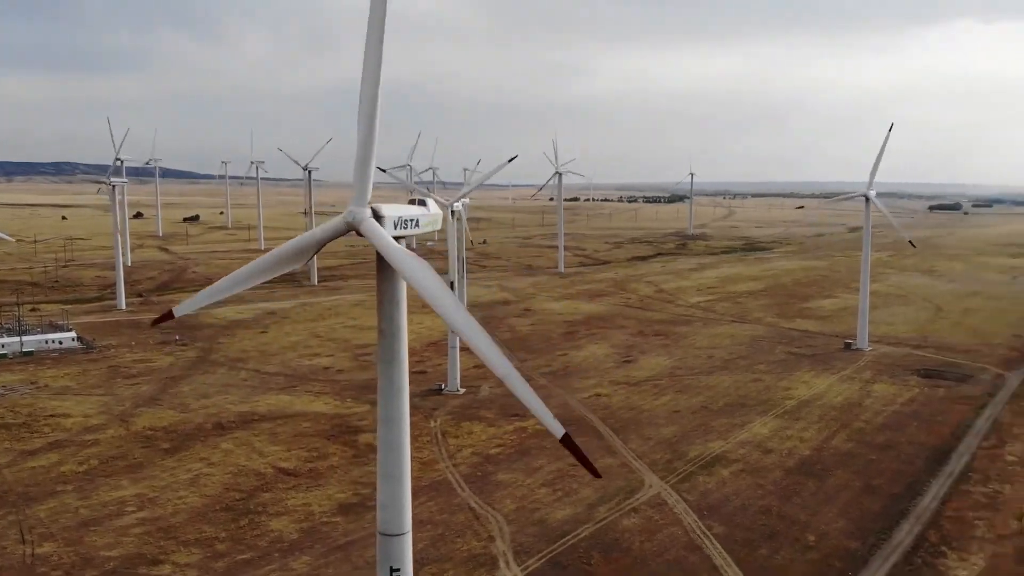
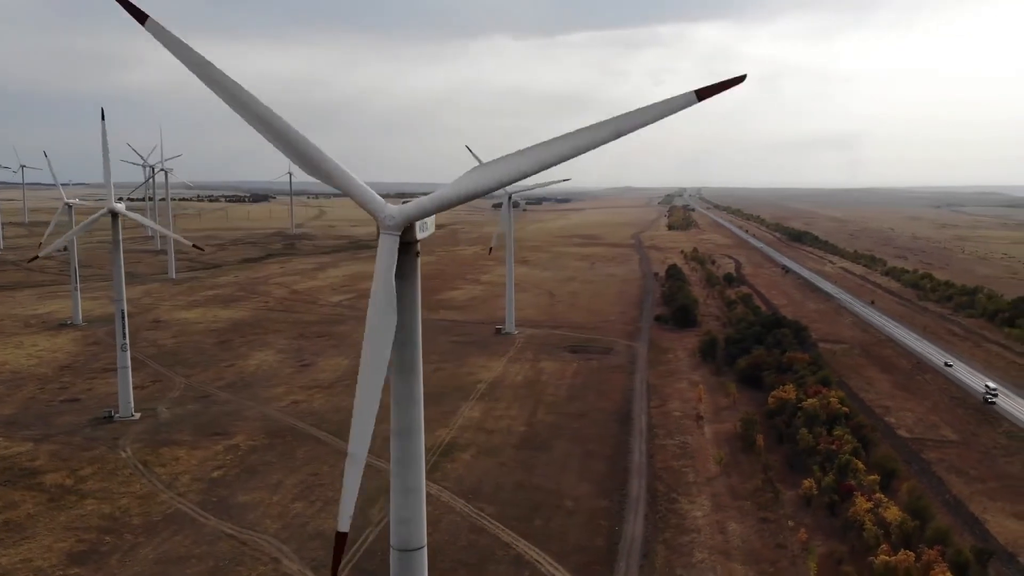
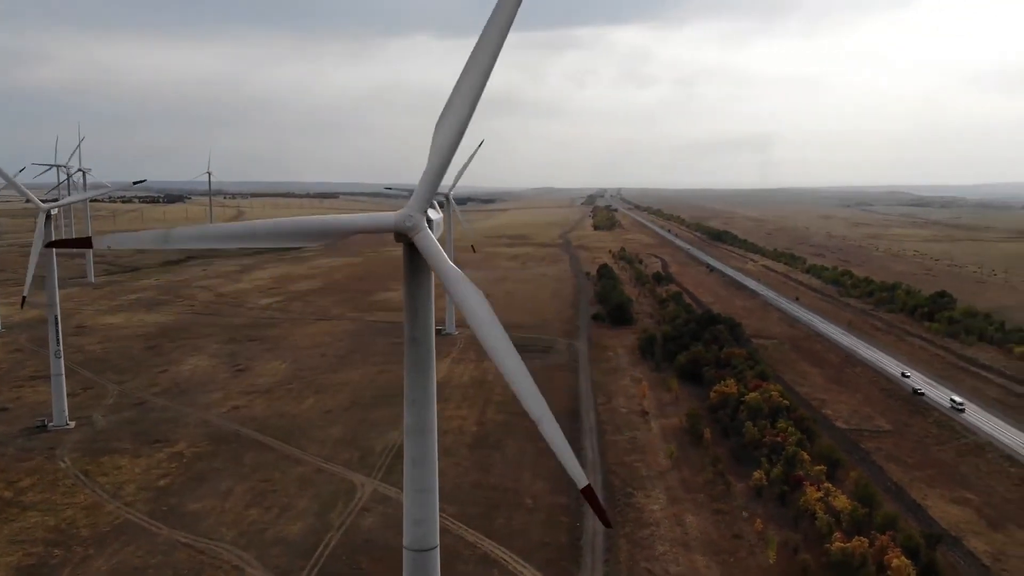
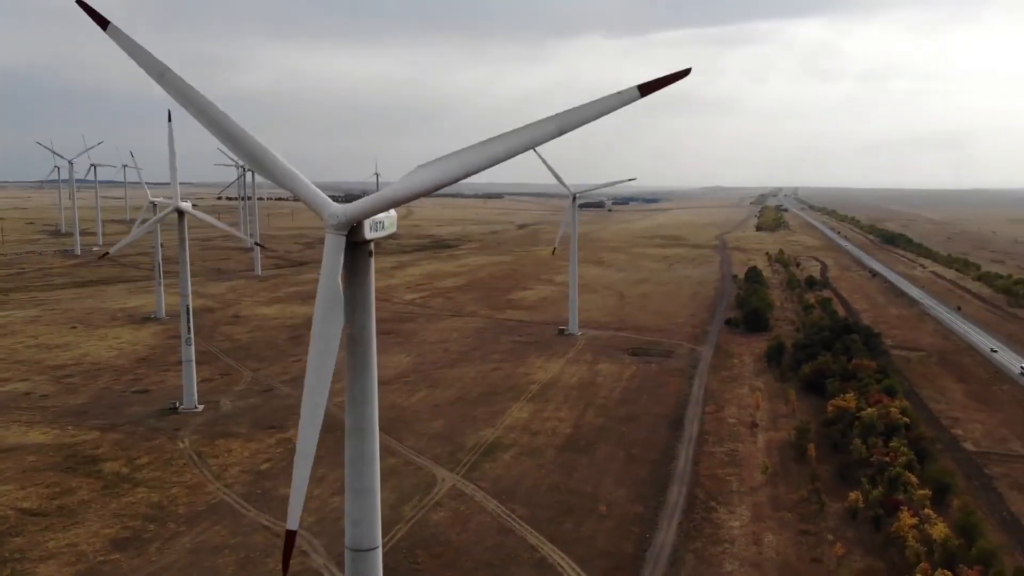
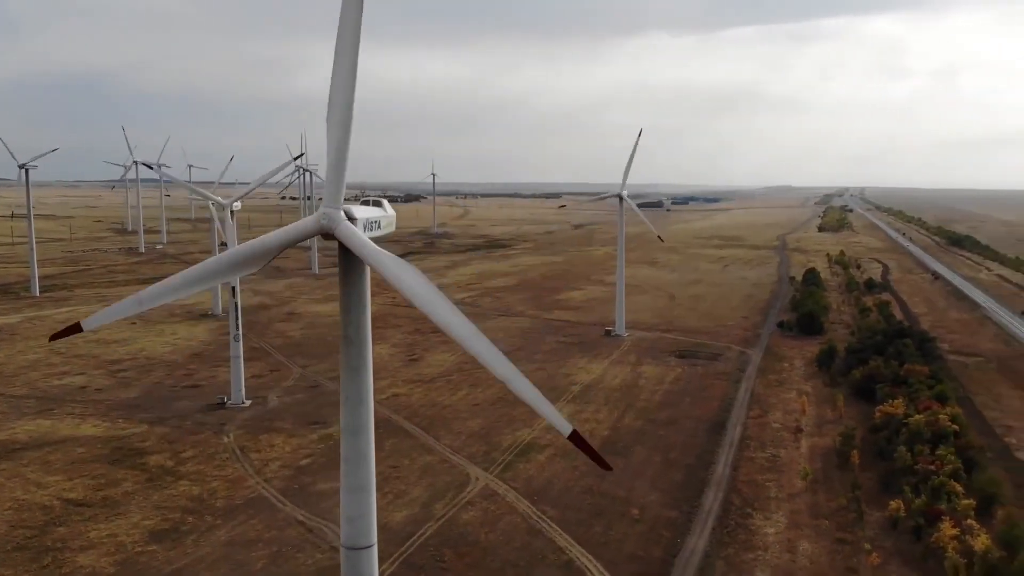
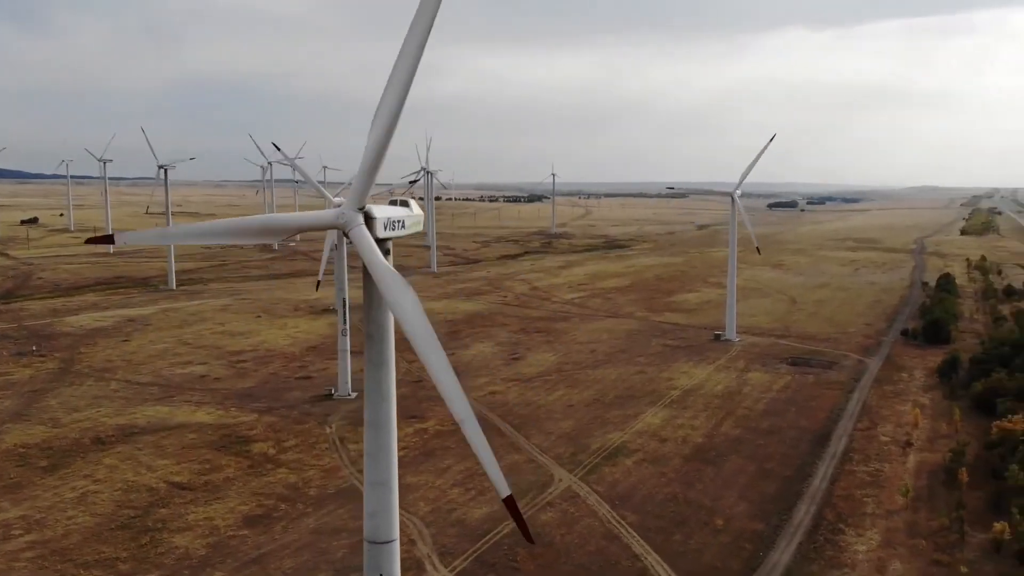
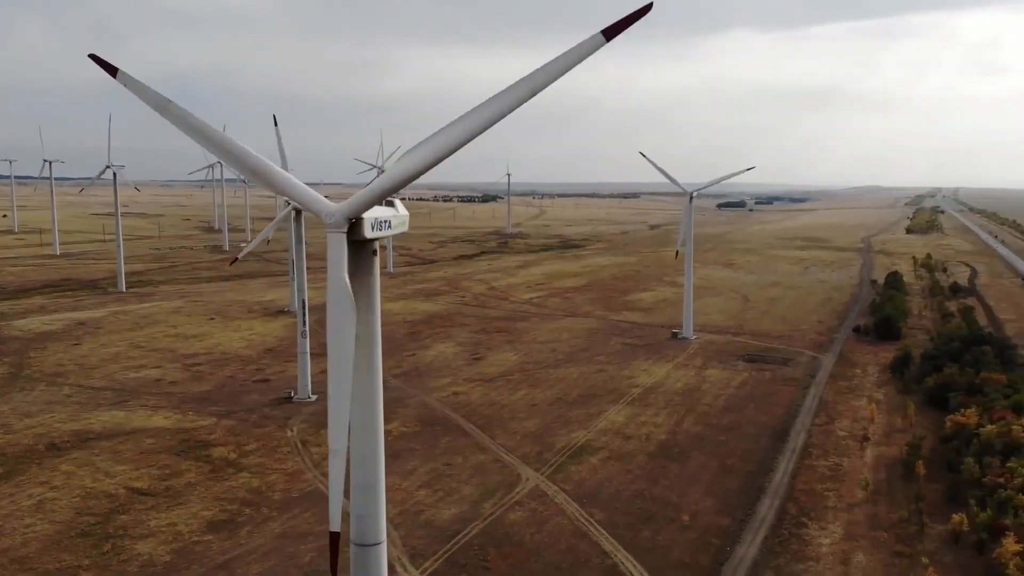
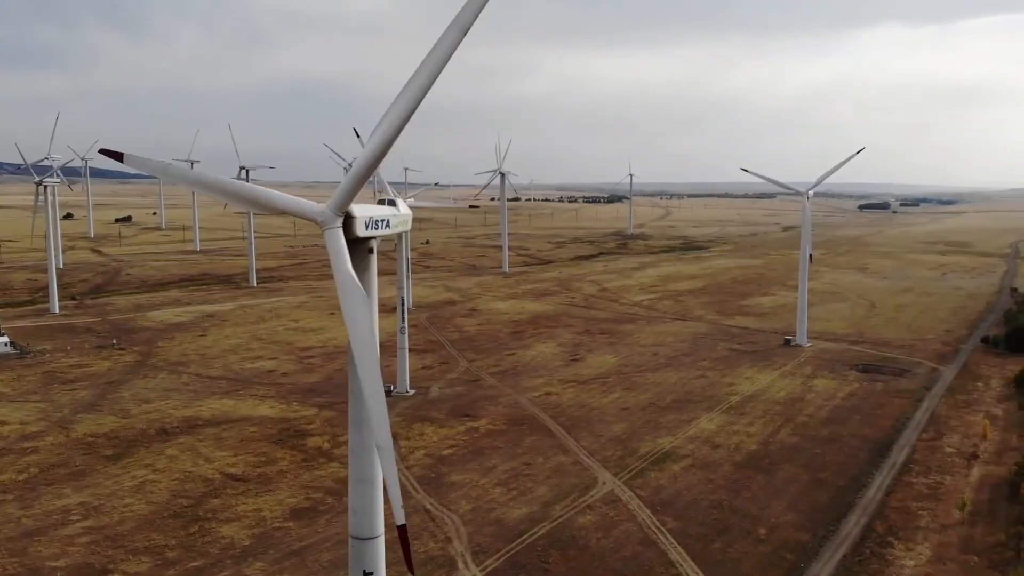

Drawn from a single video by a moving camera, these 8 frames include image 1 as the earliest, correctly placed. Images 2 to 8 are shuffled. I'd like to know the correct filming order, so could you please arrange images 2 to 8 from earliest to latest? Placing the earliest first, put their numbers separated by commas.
8, 6, 7, 5, 4, 2, 3
